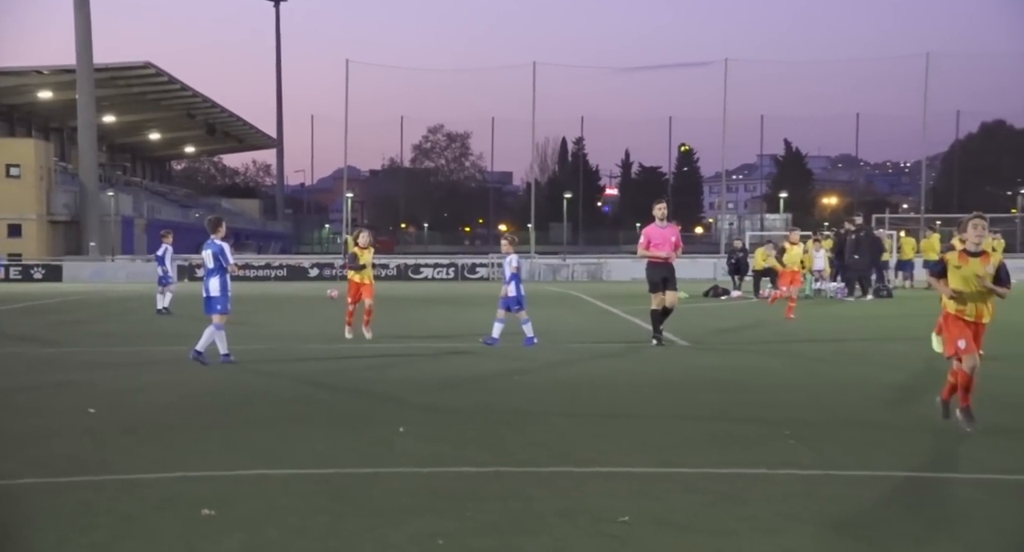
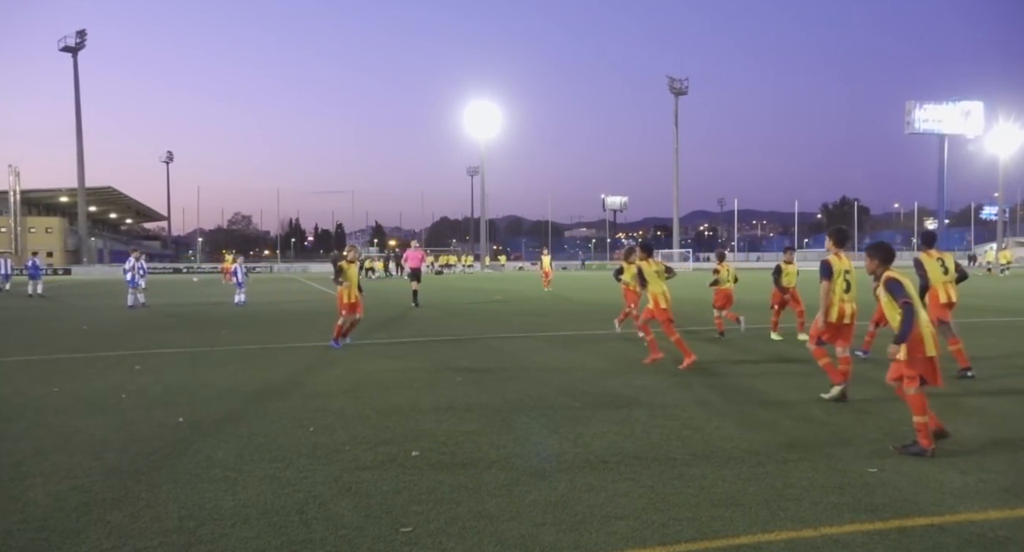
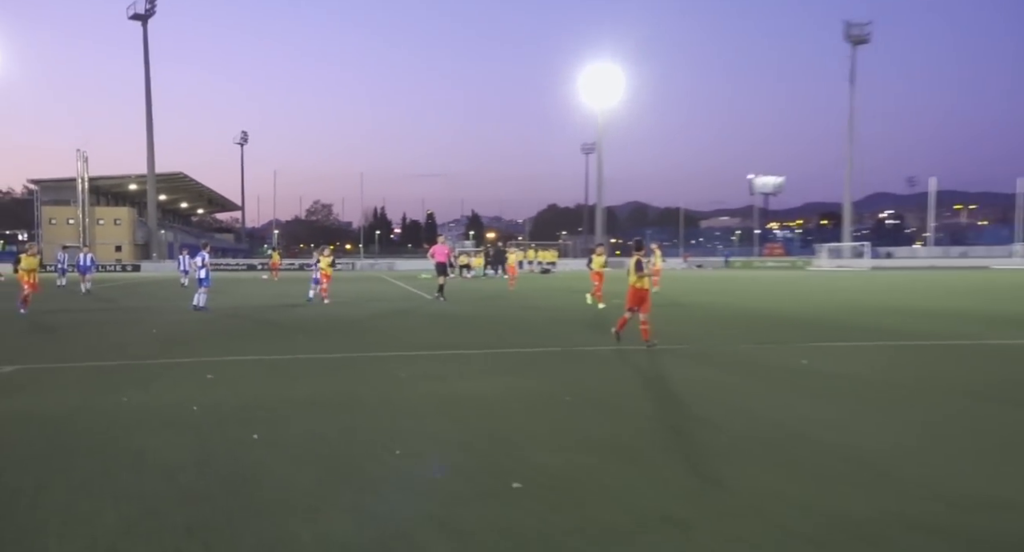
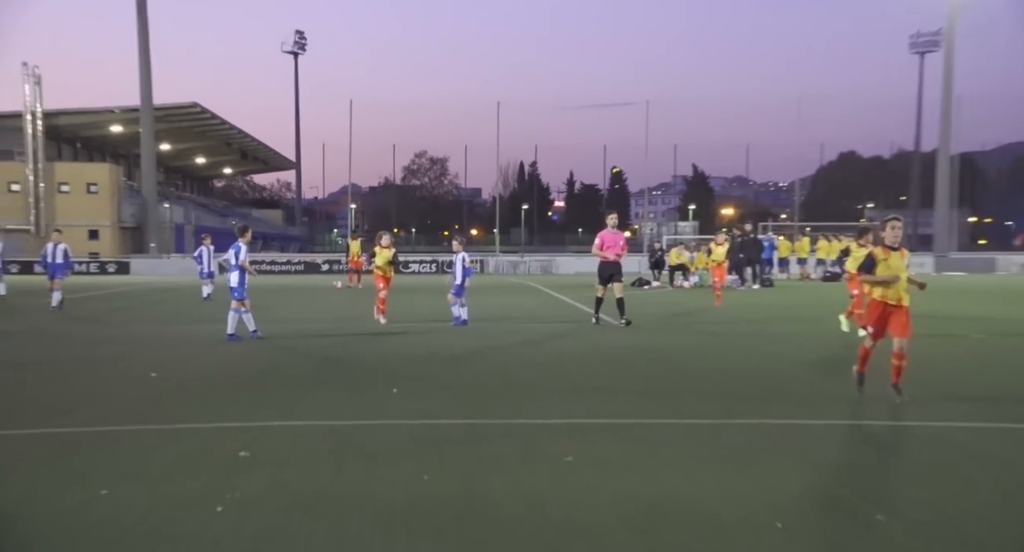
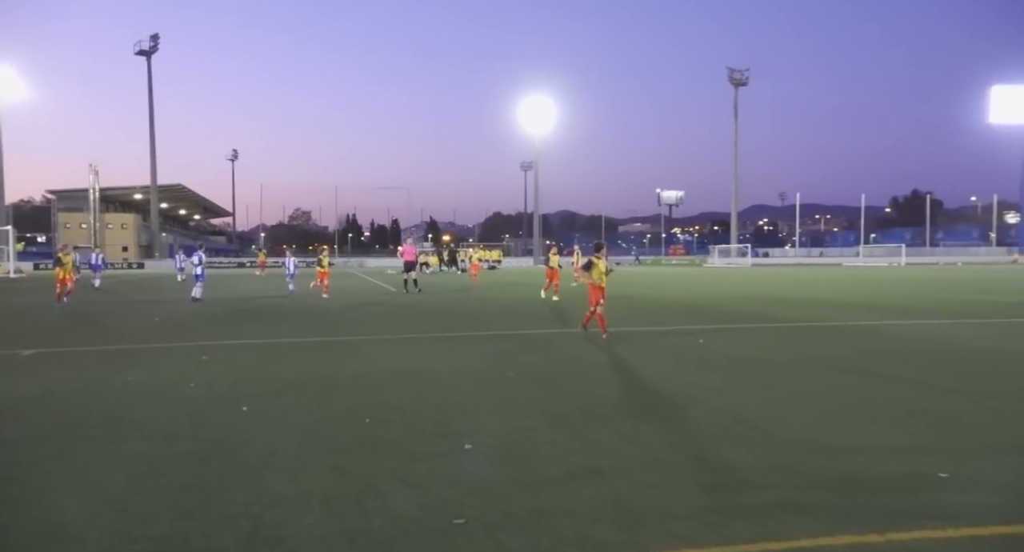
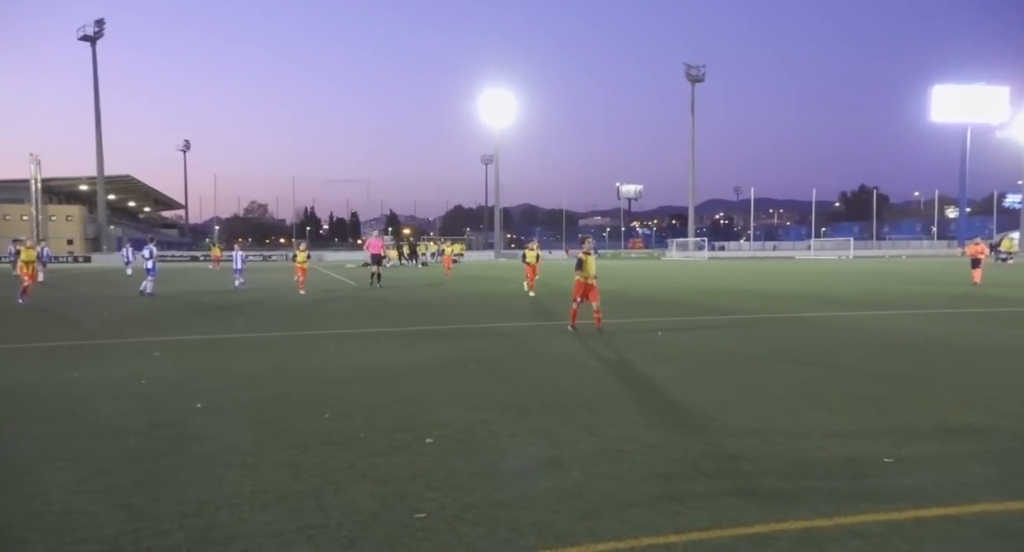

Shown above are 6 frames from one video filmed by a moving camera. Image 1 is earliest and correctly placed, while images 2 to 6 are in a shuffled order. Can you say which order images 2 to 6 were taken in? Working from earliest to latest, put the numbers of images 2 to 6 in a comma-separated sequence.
4, 3, 5, 6, 2
